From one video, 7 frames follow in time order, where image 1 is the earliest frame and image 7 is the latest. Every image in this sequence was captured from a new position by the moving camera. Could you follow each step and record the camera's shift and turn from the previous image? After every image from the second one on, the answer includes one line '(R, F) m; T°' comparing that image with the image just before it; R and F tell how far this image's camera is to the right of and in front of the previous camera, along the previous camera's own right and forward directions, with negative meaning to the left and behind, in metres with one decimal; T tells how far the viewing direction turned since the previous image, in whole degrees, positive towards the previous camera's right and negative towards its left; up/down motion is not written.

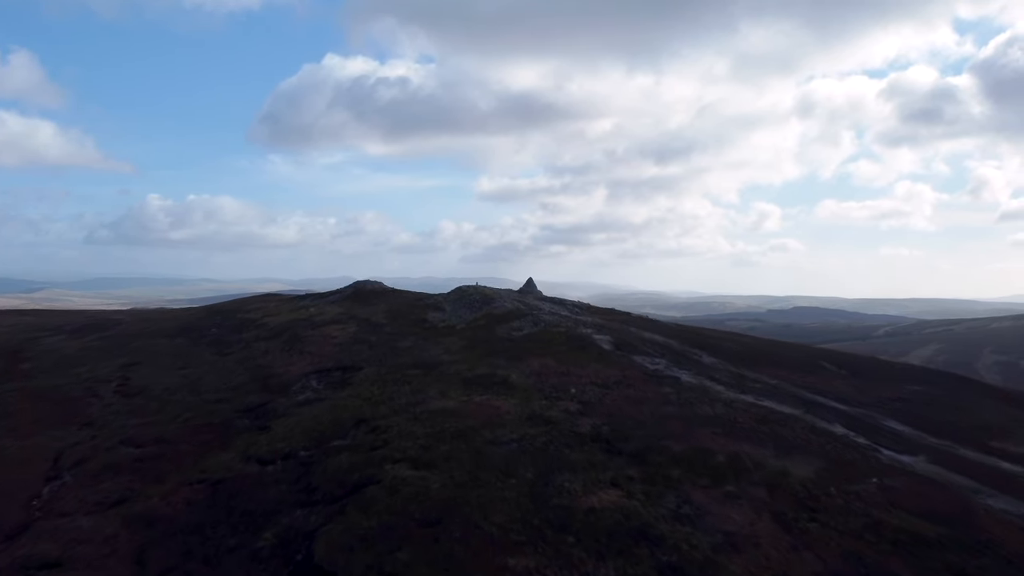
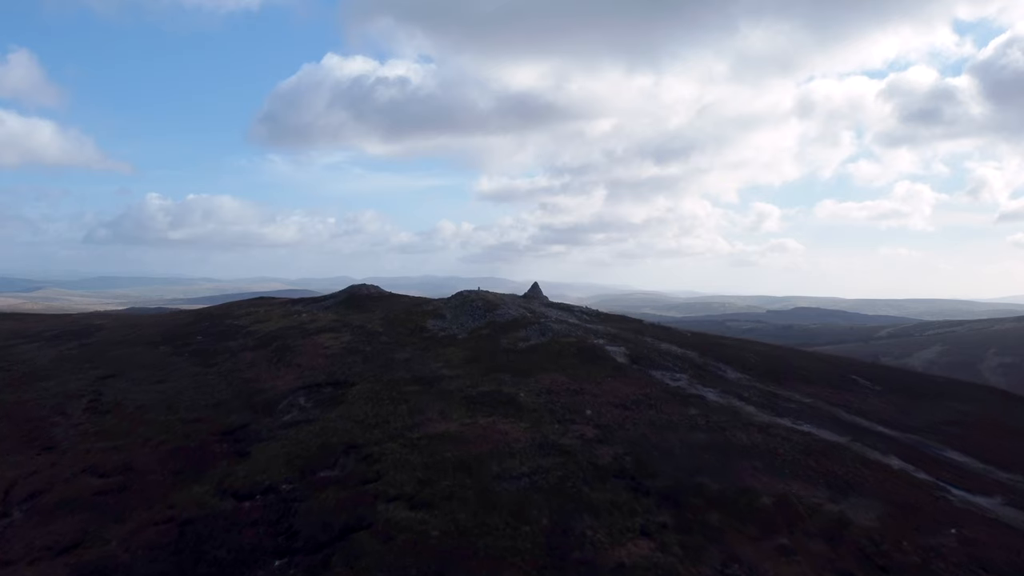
(-0.4, +4.0) m; 0°
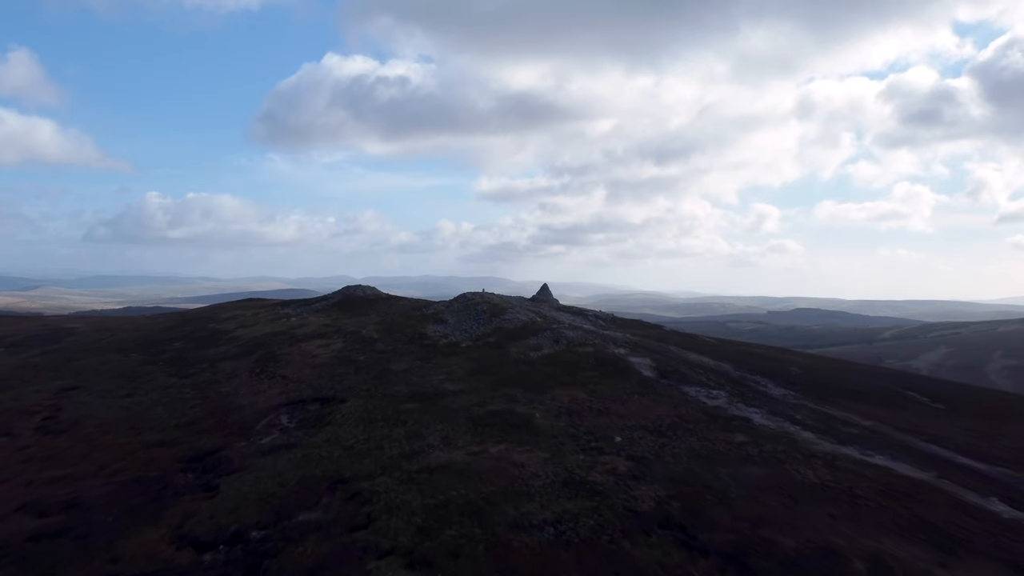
(-0.6, +5.3) m; 0°
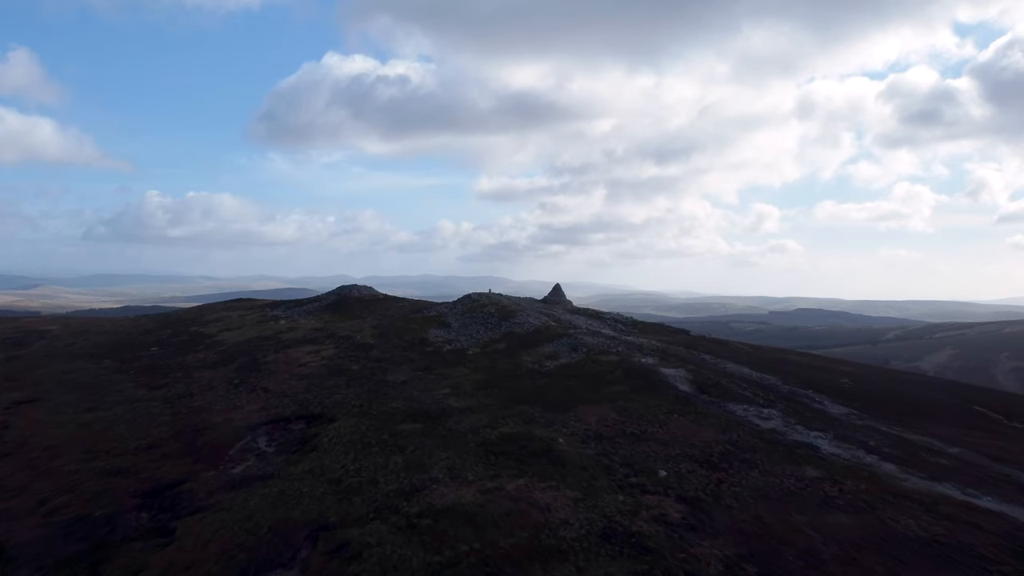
(-0.7, +5.2) m; 0°
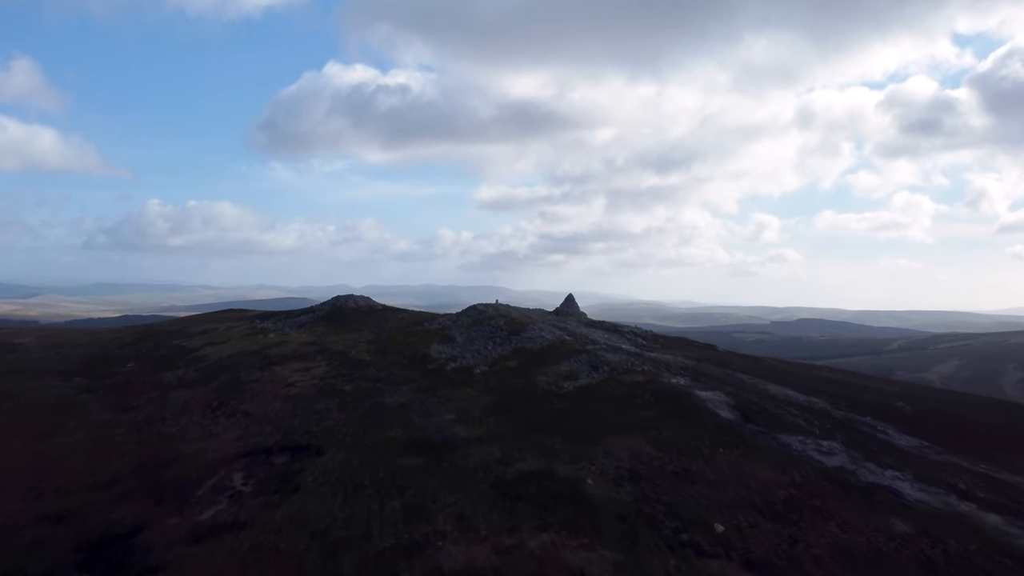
(-0.6, +4.4) m; 0°
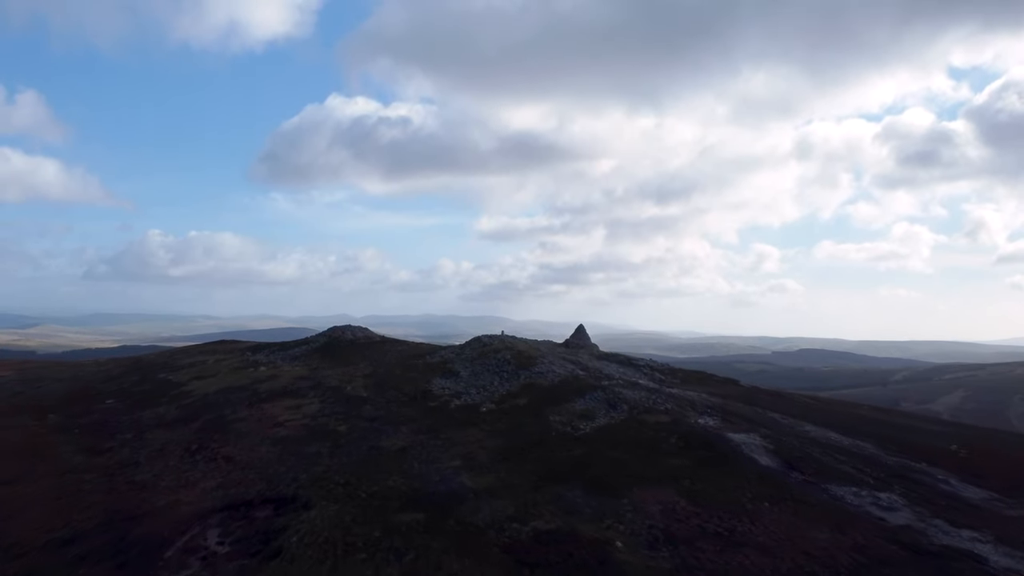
(-0.4, +3.1) m; 0°
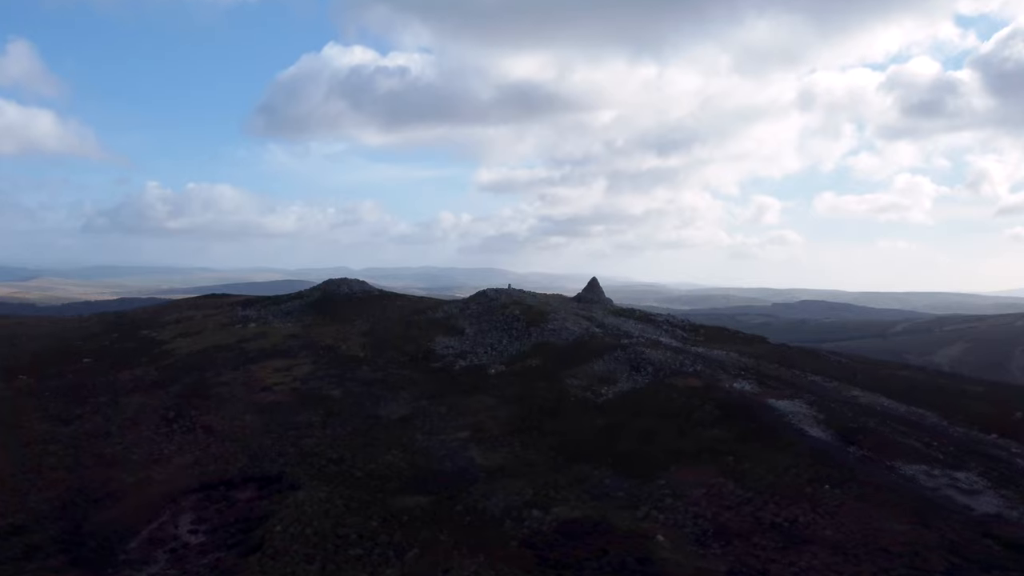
(-0.5, +3.5) m; 0°
